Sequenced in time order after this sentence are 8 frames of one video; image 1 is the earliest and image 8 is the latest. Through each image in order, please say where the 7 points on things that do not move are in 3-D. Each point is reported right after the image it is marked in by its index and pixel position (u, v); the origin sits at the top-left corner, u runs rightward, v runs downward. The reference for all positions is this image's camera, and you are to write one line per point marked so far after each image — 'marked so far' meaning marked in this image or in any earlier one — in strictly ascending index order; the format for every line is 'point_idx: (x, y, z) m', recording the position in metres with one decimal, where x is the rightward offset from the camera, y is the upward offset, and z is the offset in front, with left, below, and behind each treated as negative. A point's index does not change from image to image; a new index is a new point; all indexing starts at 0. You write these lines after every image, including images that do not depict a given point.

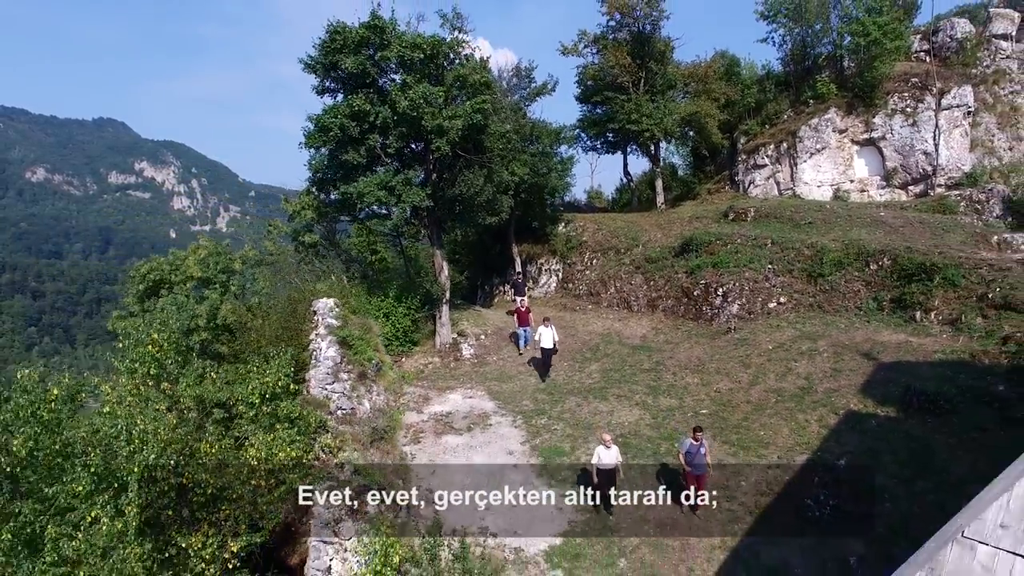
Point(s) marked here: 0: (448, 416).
0: (-1.4, -2.7, +12.7) m
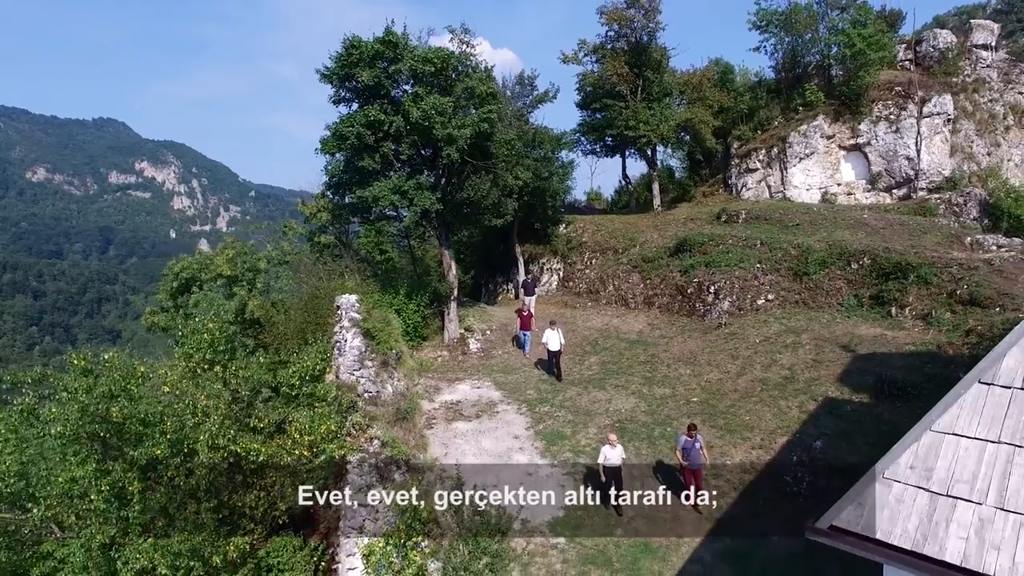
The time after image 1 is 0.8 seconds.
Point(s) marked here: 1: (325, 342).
0: (-1.2, -2.6, +13.7) m
1: (-3.3, -0.9, +10.6) m
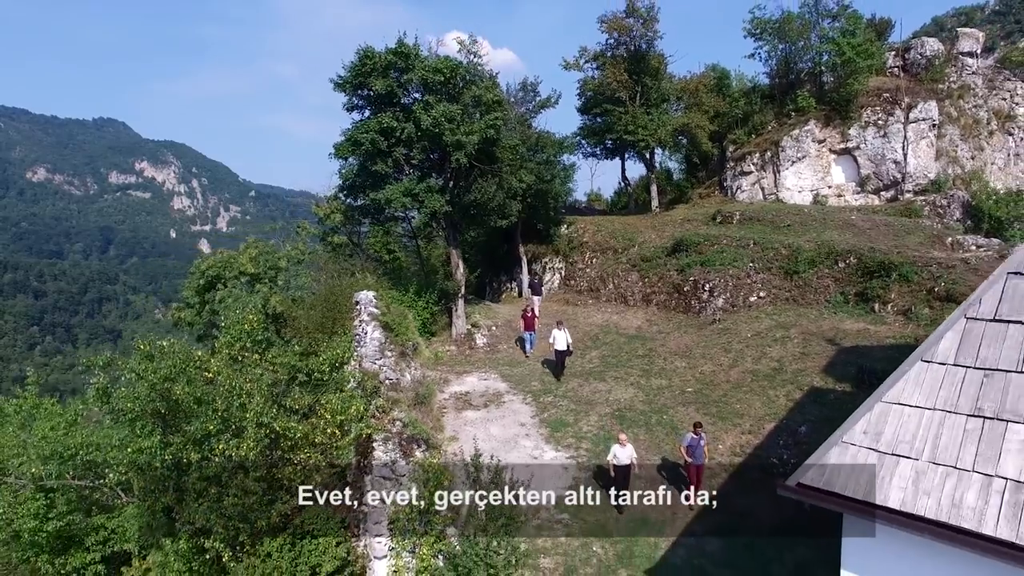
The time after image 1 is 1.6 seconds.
0: (-1.1, -2.5, +14.6) m
1: (-3.1, -0.8, +11.5) m
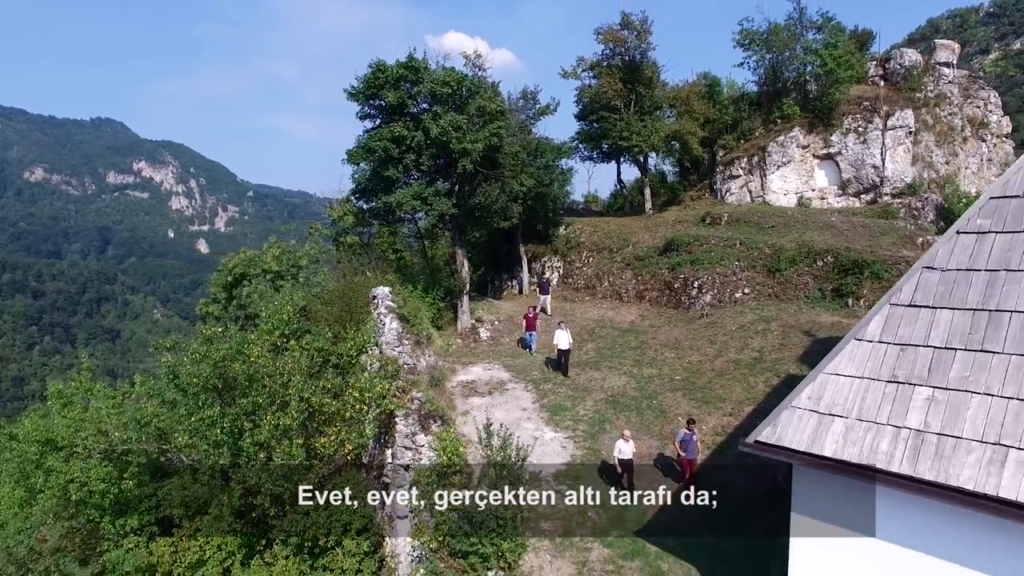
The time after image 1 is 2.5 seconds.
0: (-1.0, -2.4, +15.8) m
1: (-3.1, -0.8, +12.8) m
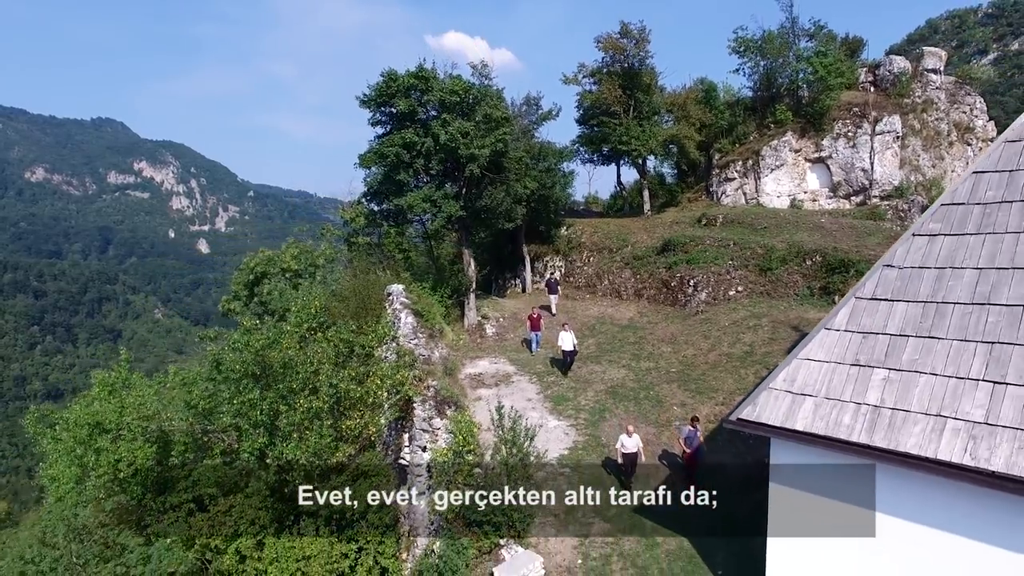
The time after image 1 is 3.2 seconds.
0: (-0.9, -2.4, +16.8) m
1: (-2.9, -0.7, +13.7) m
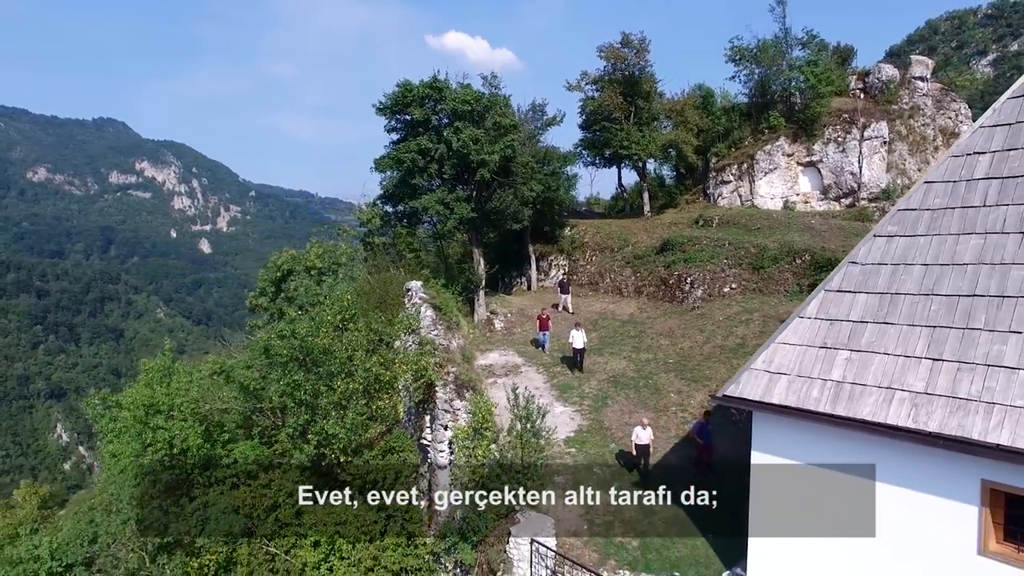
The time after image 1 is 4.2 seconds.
0: (-0.6, -2.3, +18.0) m
1: (-2.7, -0.6, +15.0) m
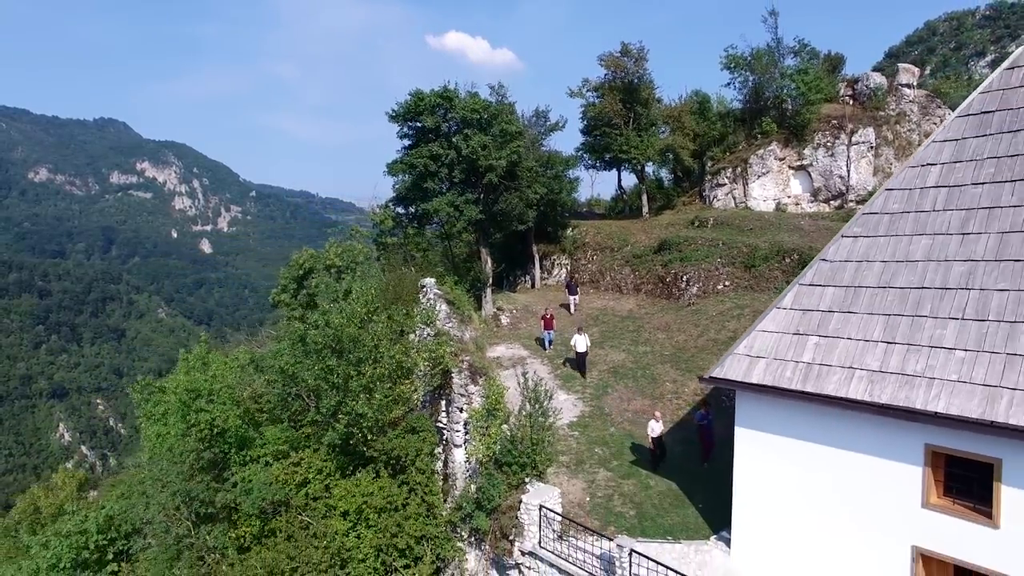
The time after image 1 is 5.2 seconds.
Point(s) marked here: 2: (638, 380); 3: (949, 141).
0: (-0.4, -2.2, +19.3) m
1: (-2.5, -0.5, +16.2) m
2: (+3.6, -2.7, +17.5) m
3: (+7.0, +2.4, +9.7) m
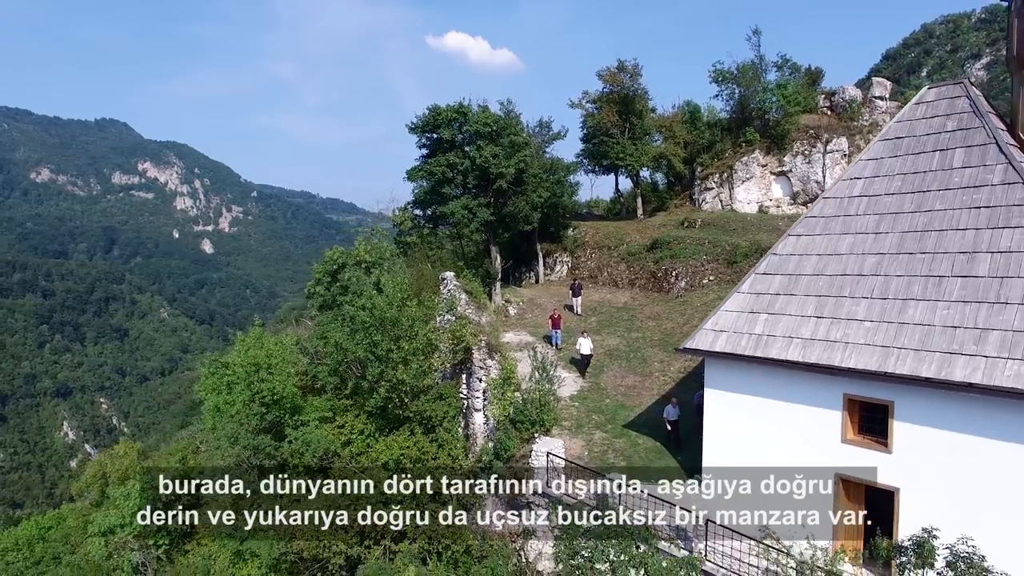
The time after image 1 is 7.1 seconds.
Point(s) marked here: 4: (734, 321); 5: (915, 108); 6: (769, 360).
0: (-0.1, -2.0, +21.9) m
1: (-2.2, -0.3, +18.8) m
2: (+3.9, -2.4, +20.1) m
3: (+7.3, +2.6, +12.3) m
4: (+4.5, -0.7, +12.5) m
5: (+8.2, +3.6, +12.3) m
6: (+4.9, -1.4, +11.5) m
